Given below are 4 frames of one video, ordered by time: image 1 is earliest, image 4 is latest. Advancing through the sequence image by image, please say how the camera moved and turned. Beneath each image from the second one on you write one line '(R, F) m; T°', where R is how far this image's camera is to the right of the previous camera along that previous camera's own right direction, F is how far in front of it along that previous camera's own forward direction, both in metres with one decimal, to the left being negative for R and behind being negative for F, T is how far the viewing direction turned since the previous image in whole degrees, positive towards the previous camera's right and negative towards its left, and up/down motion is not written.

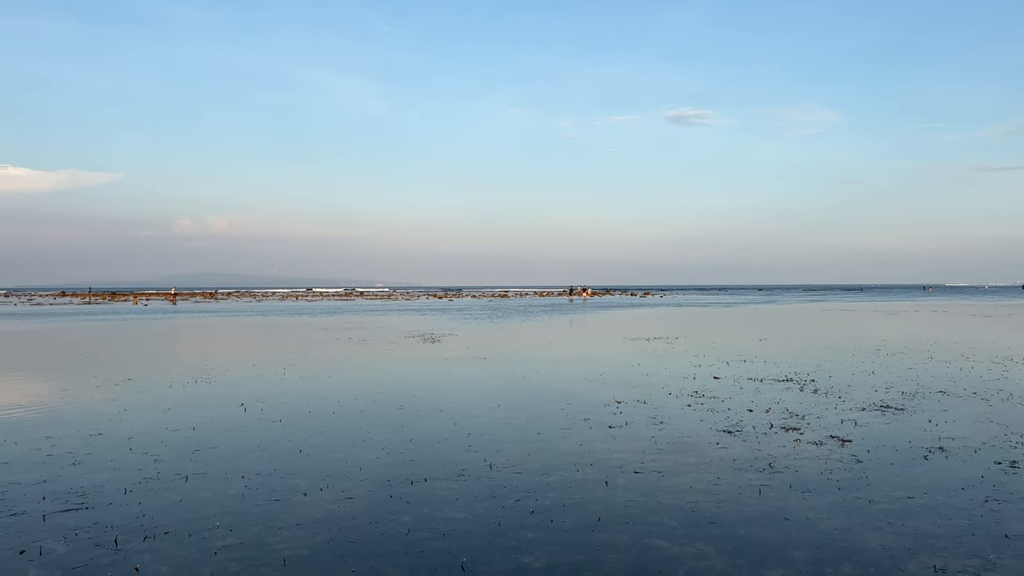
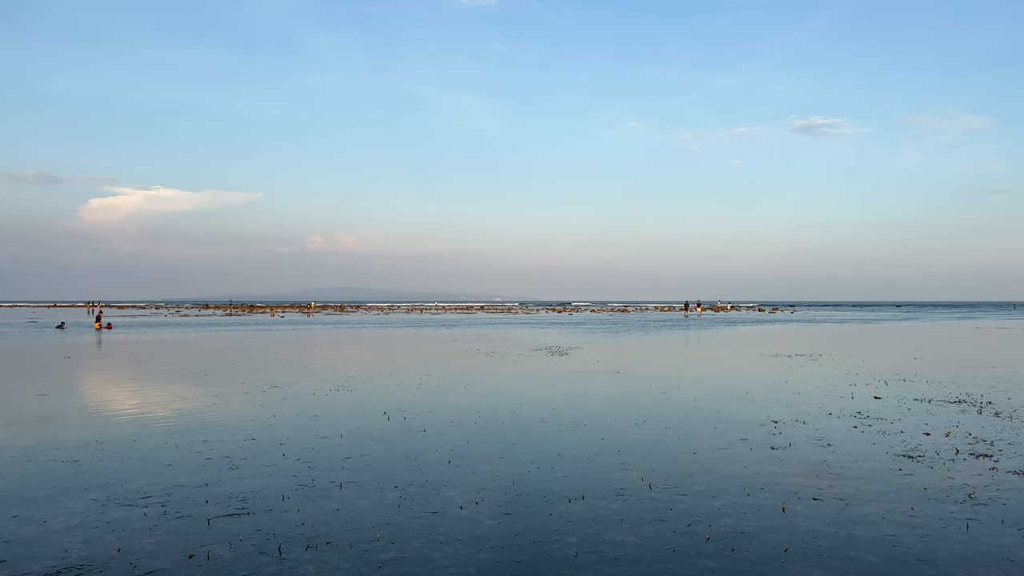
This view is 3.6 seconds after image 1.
(-0.7, +0.6) m; -8°
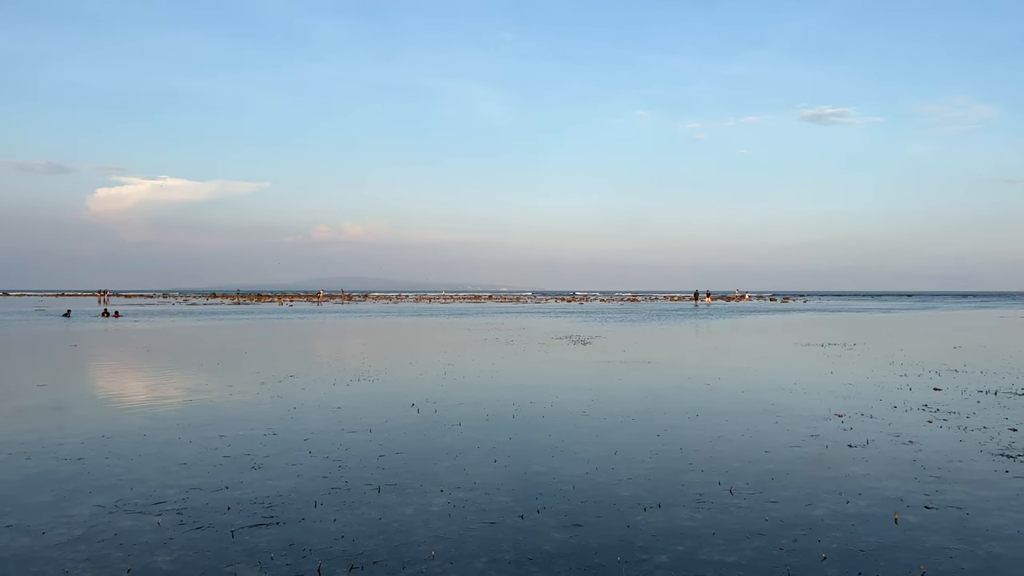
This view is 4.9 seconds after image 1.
(-0.8, +1.6) m; 0°
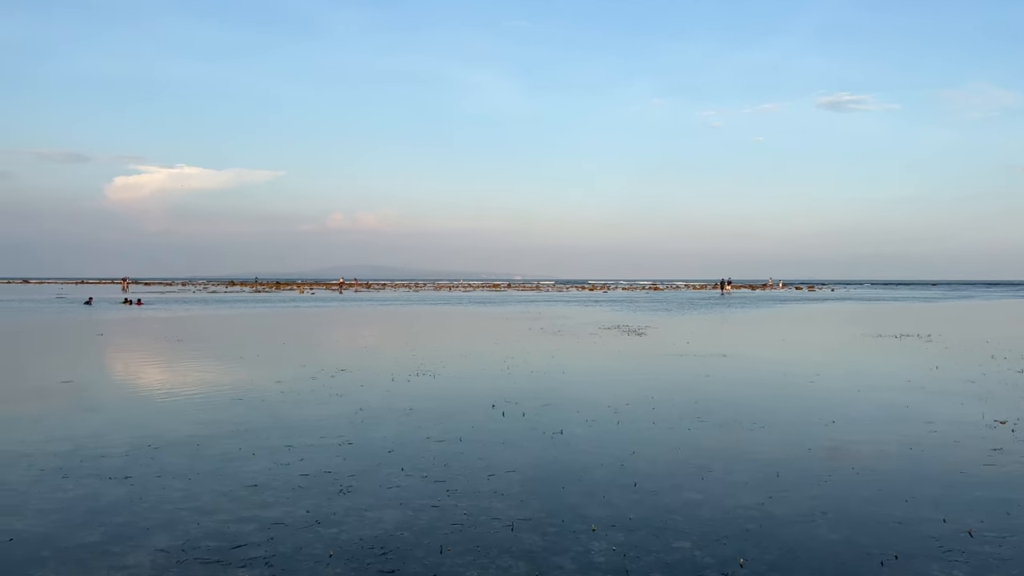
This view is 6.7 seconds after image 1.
(-1.7, +2.5) m; -1°
